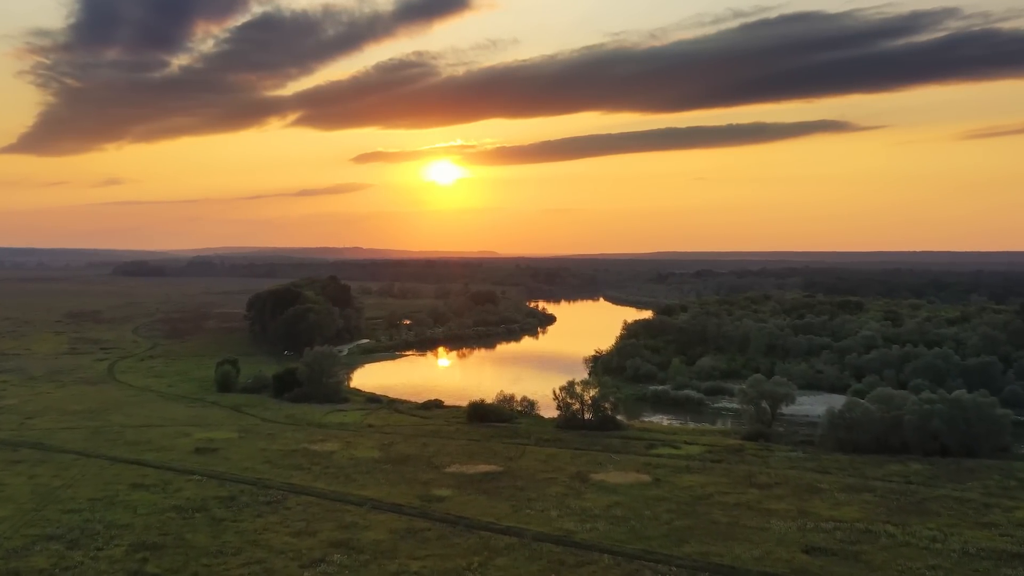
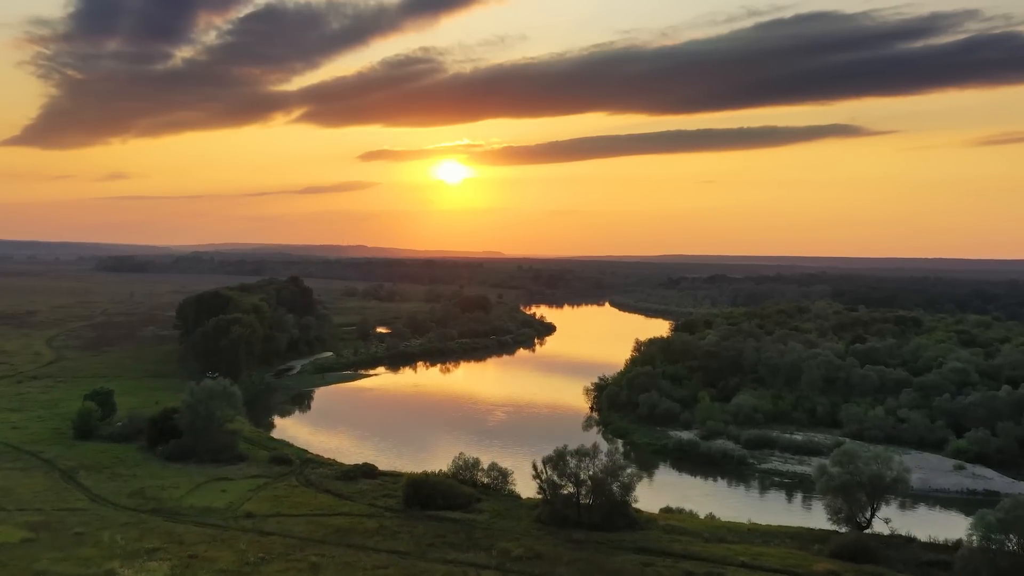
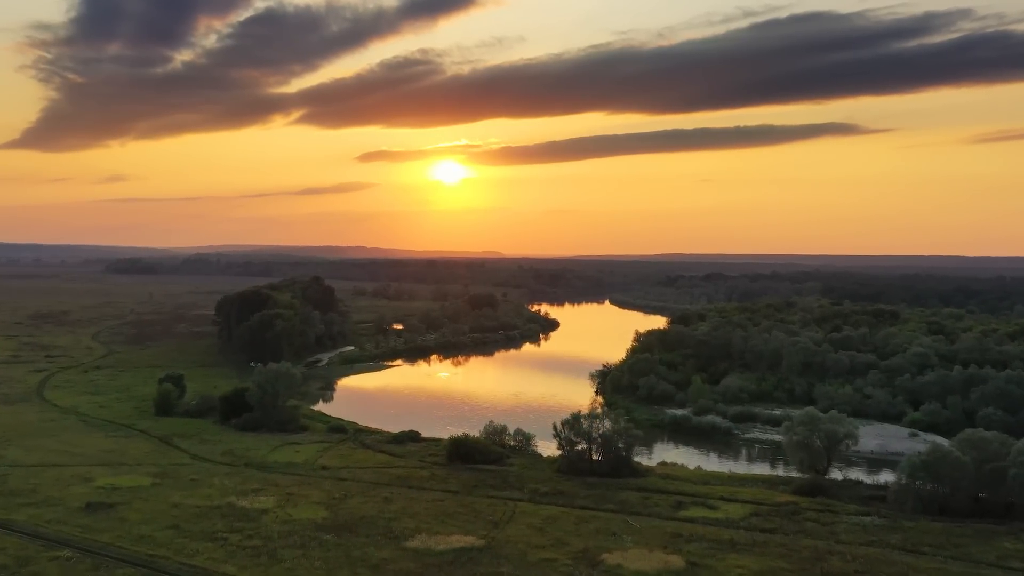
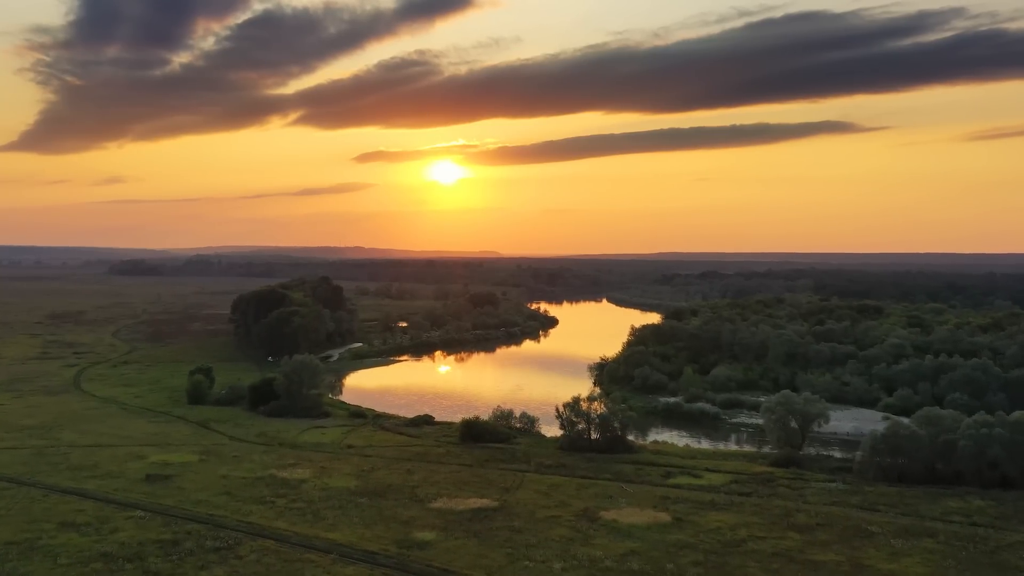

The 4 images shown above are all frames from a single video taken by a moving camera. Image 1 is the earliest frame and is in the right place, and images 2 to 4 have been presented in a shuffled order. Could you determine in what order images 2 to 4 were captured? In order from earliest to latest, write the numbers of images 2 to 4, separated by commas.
4, 3, 2
